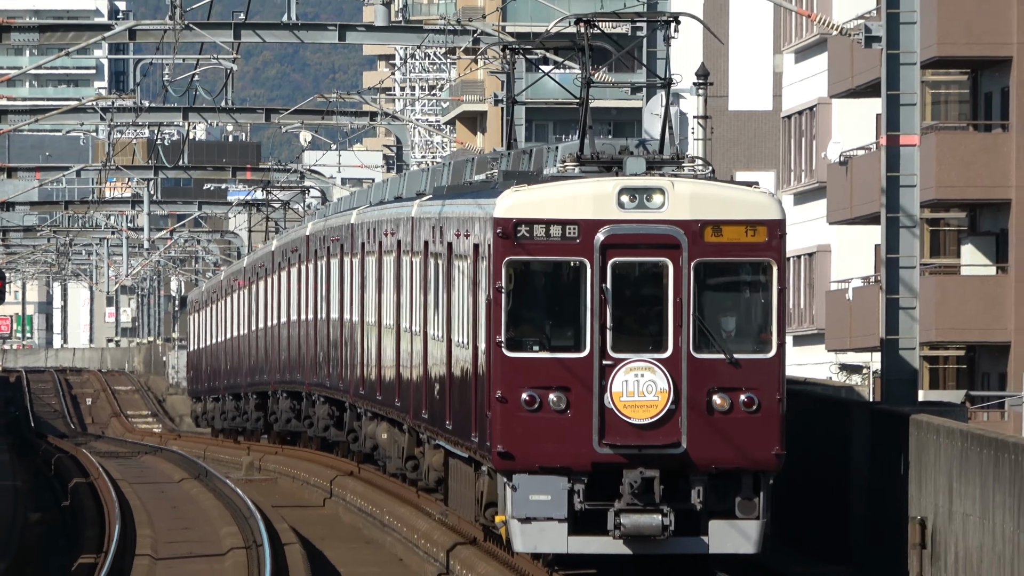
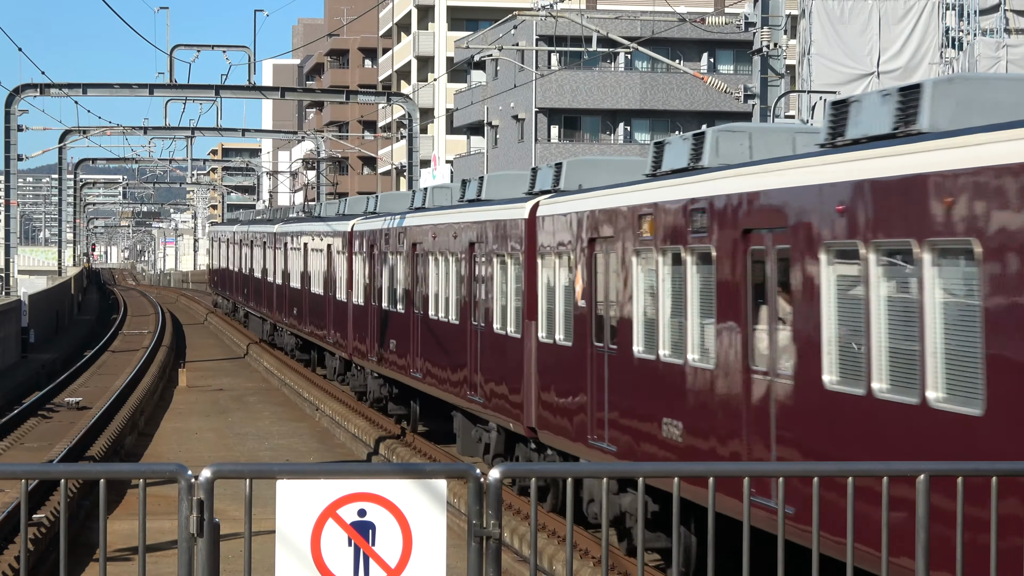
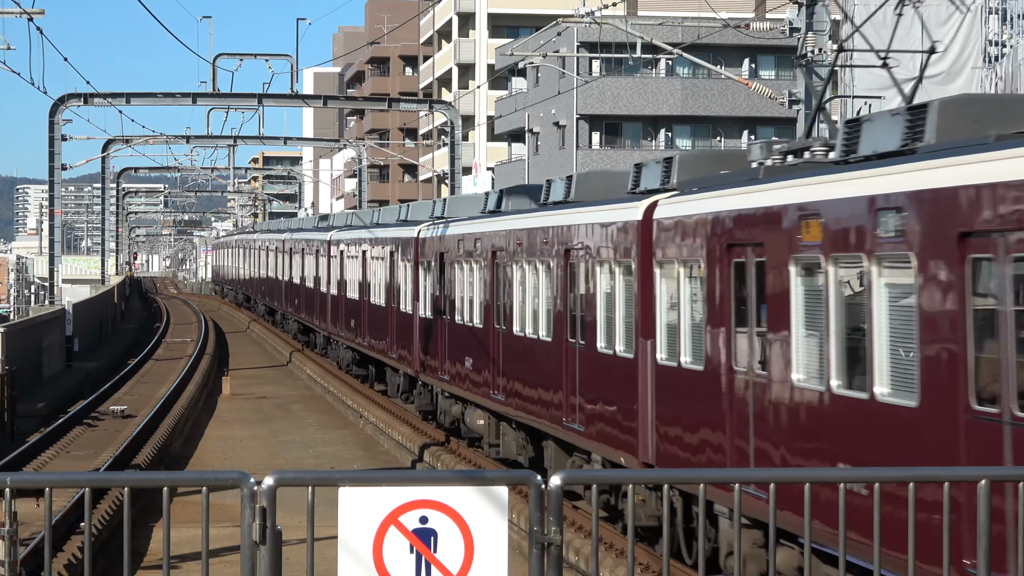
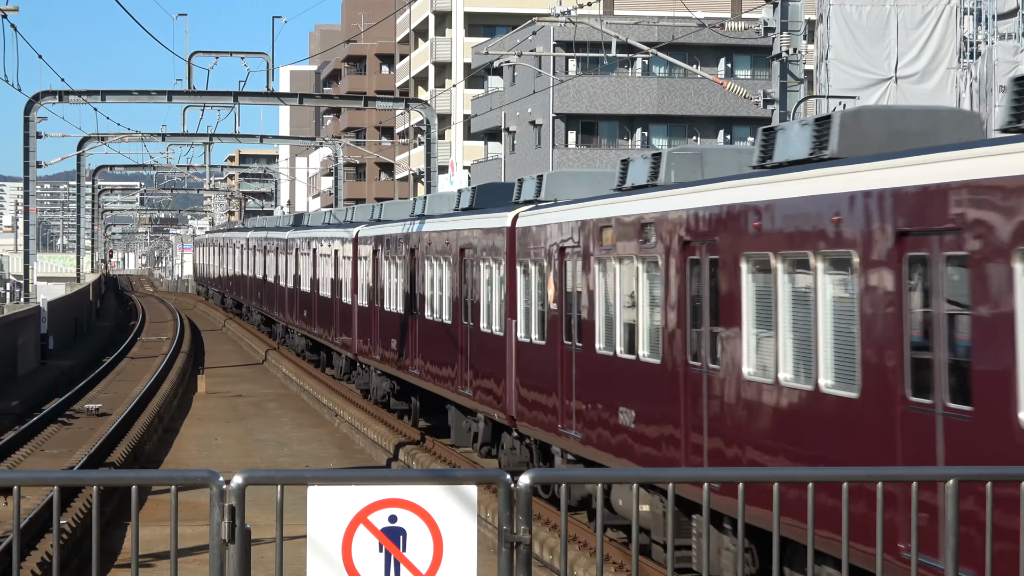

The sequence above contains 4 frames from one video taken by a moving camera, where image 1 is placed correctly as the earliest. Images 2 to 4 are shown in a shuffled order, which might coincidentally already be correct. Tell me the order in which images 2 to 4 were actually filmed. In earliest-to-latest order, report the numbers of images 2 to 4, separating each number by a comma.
3, 4, 2
